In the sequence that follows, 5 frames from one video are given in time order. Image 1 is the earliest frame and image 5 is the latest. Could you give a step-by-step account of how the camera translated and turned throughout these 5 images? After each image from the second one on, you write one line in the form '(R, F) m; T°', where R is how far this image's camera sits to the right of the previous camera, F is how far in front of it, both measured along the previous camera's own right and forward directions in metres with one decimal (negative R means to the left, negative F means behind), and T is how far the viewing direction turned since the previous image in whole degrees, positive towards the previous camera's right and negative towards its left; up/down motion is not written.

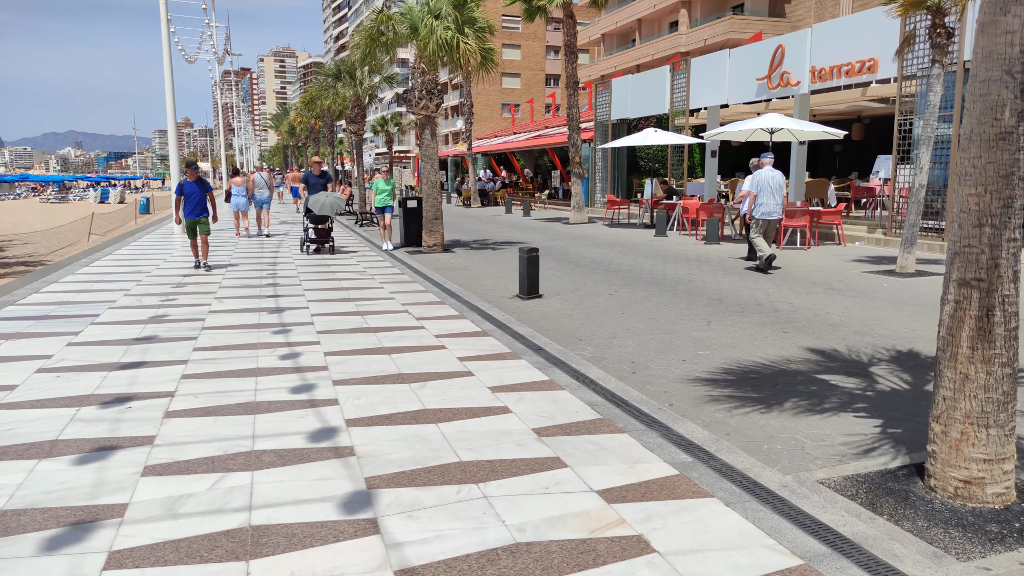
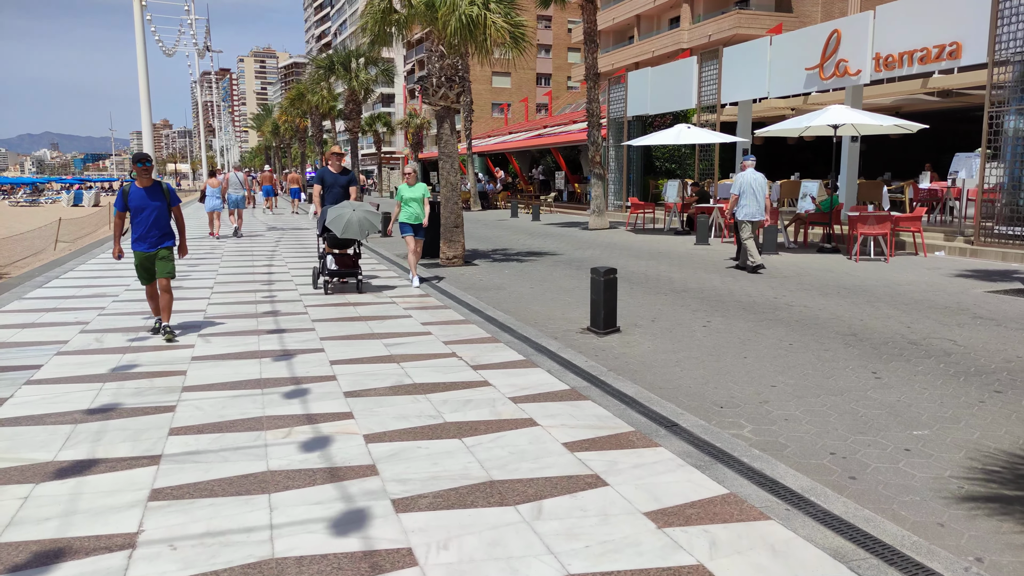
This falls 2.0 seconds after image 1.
(-0.9, +2.1) m; +1°
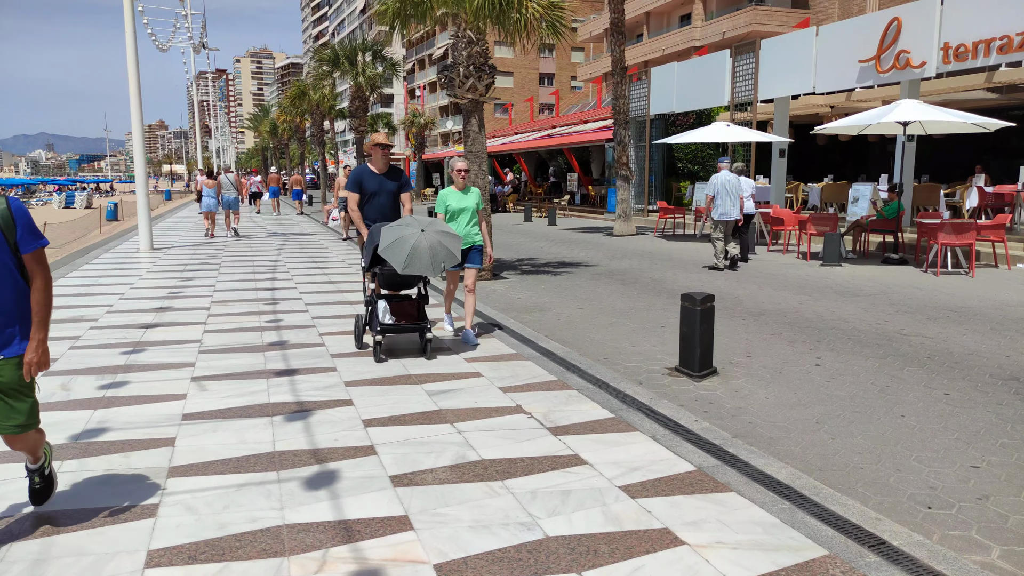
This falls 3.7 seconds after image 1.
(-0.6, +1.4) m; 0°
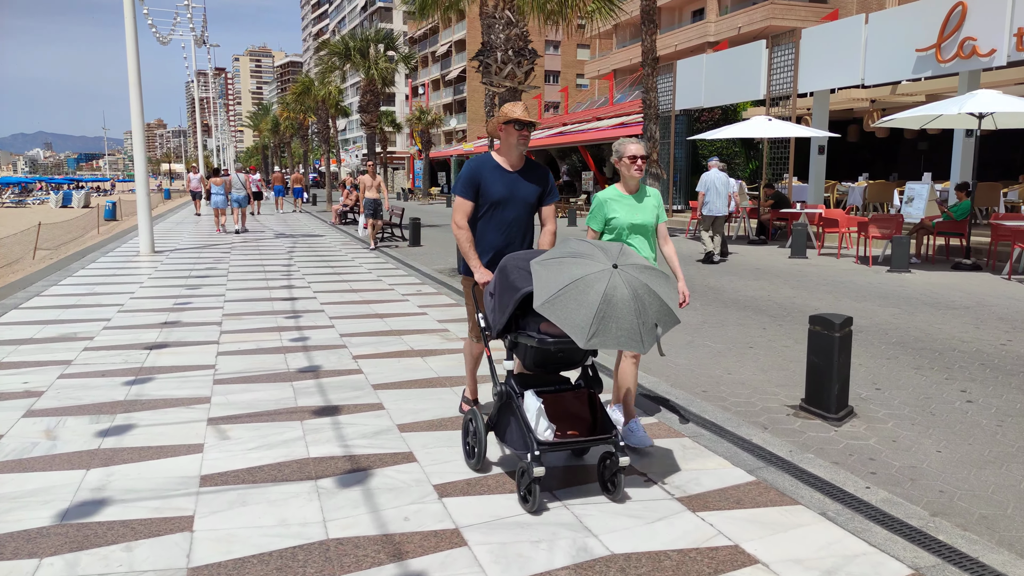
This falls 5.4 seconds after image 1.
(-0.6, +1.1) m; 0°
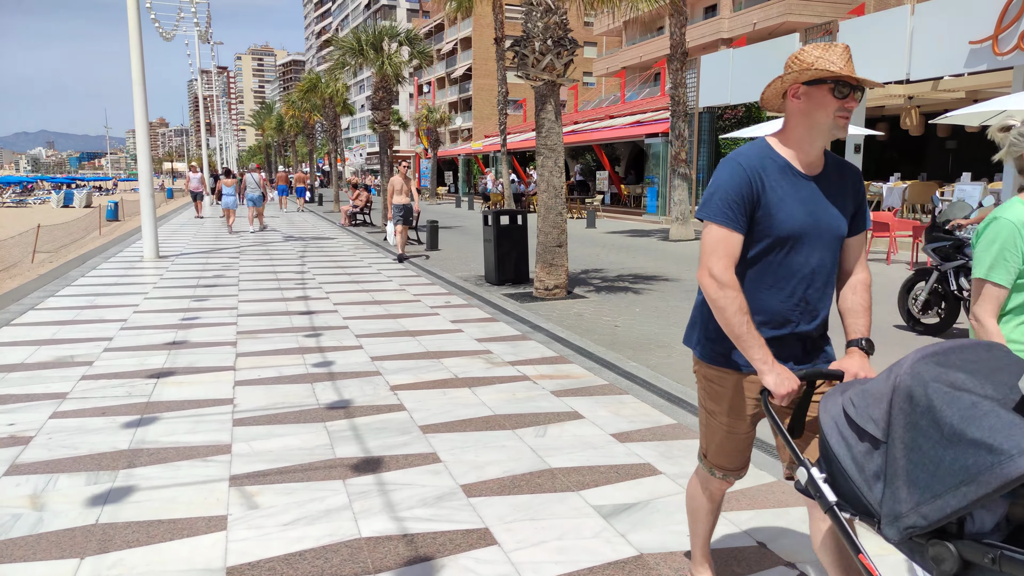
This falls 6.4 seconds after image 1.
(-0.5, +0.8) m; 0°
